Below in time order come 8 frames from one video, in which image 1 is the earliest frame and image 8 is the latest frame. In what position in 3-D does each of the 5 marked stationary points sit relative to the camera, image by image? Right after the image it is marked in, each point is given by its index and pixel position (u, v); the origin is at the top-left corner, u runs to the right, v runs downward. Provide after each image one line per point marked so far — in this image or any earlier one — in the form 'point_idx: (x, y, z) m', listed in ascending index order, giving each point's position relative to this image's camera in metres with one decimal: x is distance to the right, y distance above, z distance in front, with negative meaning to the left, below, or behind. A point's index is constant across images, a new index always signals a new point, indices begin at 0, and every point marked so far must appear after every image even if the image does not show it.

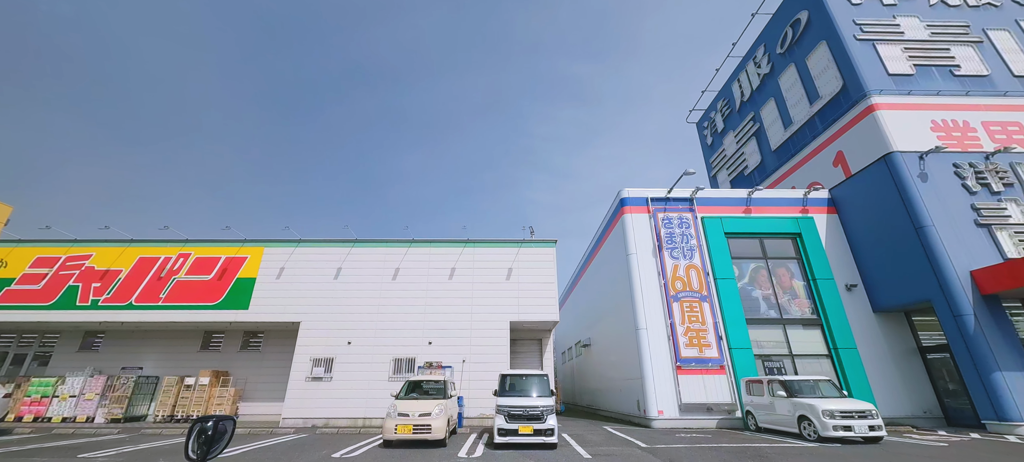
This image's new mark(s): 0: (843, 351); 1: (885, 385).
0: (+10.4, -3.8, +12.7) m
1: (+11.5, -4.8, +12.5) m
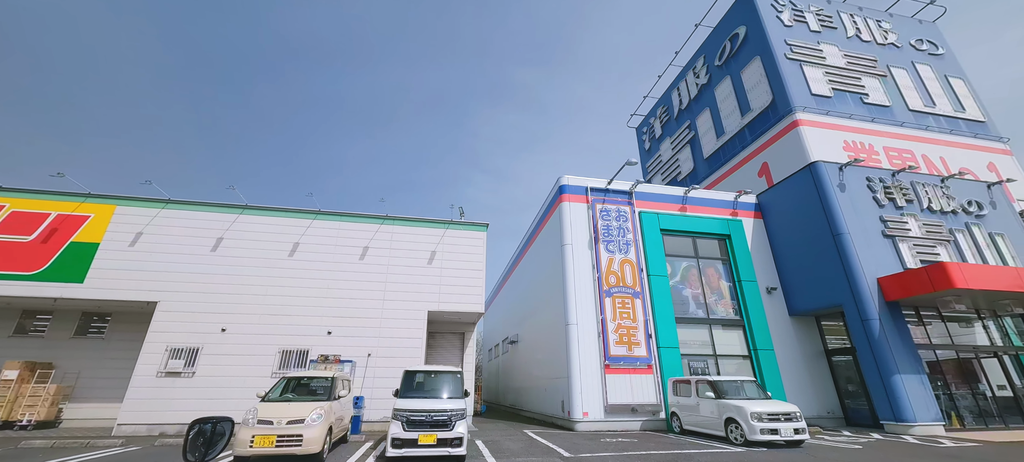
0: (+8.0, -3.9, +12.8) m
1: (+9.0, -5.0, +12.8) m
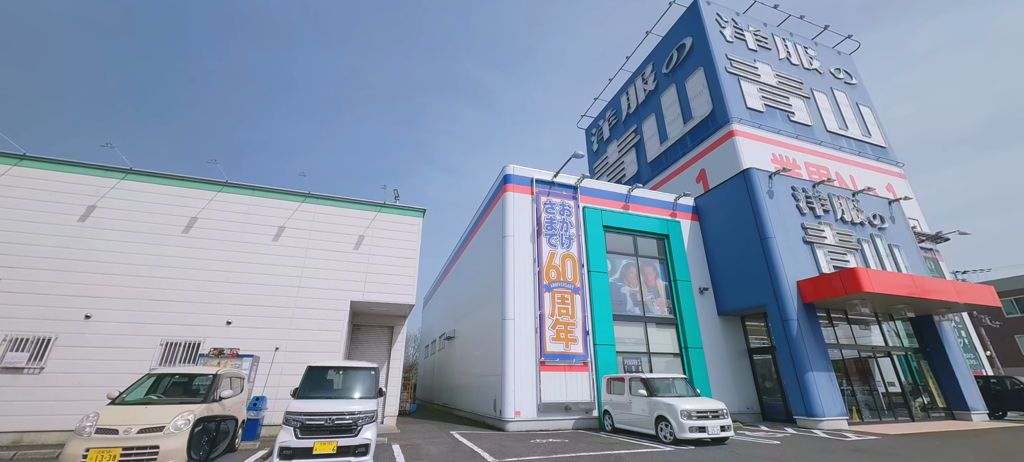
0: (+5.9, -3.9, +13.1) m
1: (+6.9, -5.1, +13.3) m
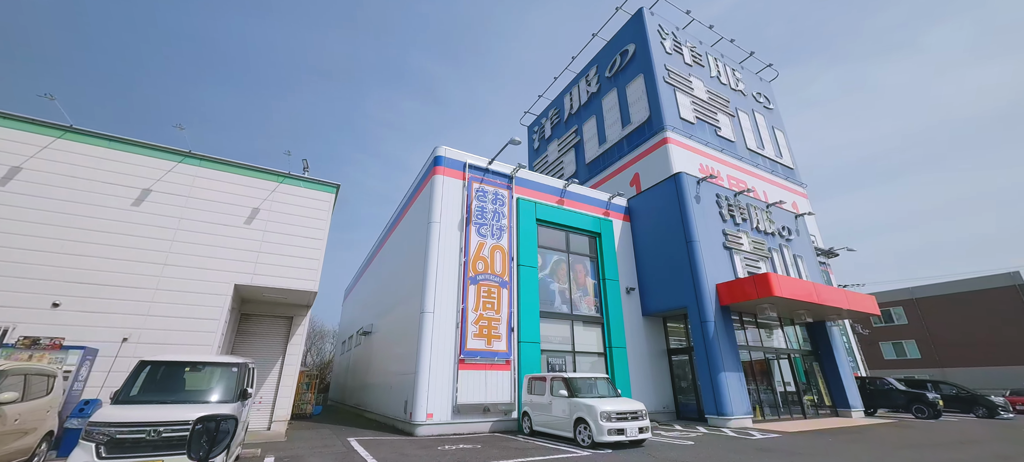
0: (+3.4, -3.9, +13.0) m
1: (+4.2, -5.1, +13.3) m
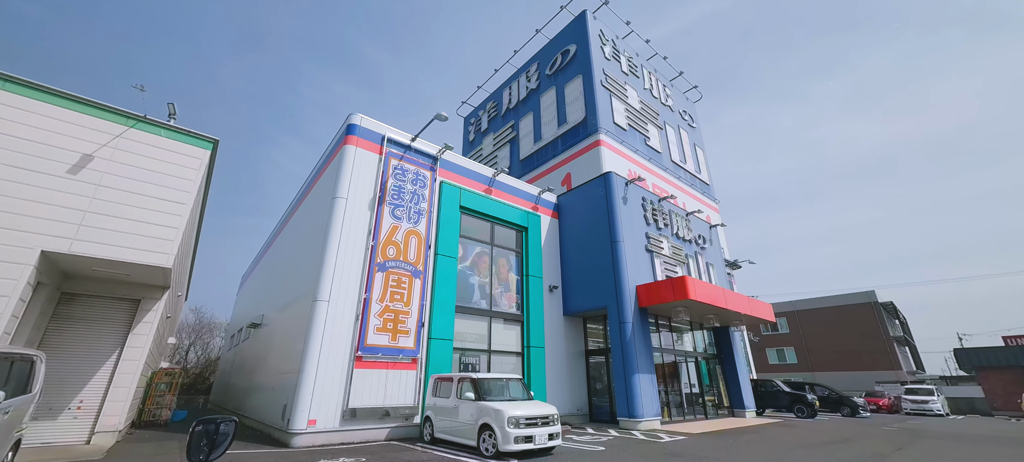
0: (+0.7, -3.7, +12.5) m
1: (+1.4, -4.9, +12.9) m
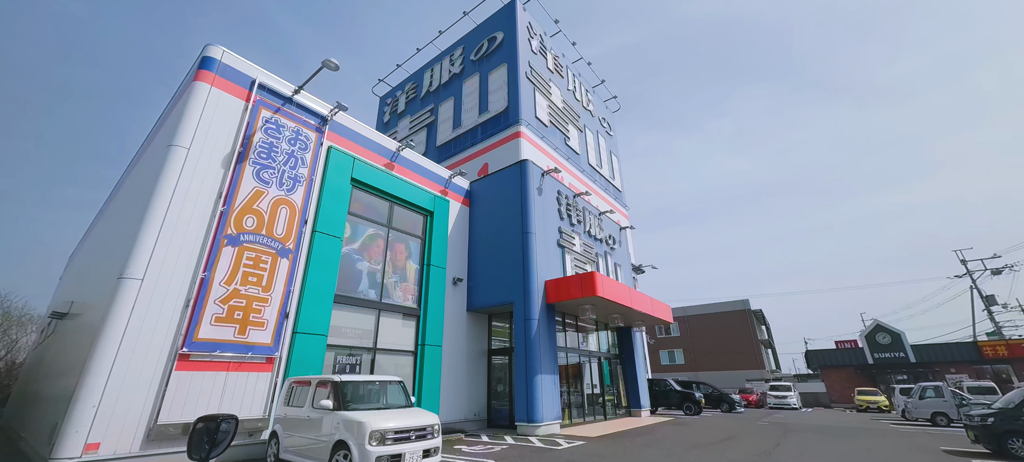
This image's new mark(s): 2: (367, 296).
0: (-2.3, -3.2, +11.1) m
1: (-1.7, -4.5, +11.6) m
2: (-3.7, -1.6, +10.3) m
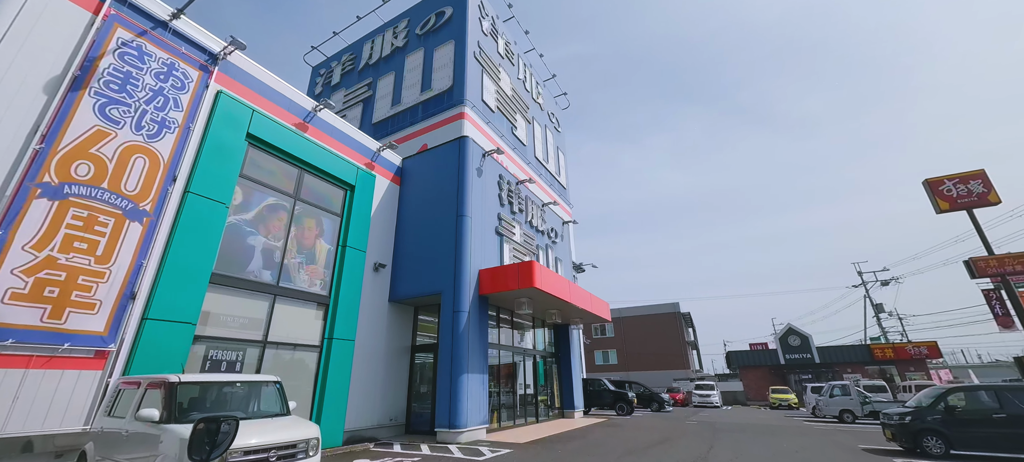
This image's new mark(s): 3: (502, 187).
0: (-4.1, -2.6, +9.4) m
1: (-3.7, -3.9, +10.1) m
2: (-5.3, -1.0, +8.5) m
3: (-0.3, +1.5, +13.7) m
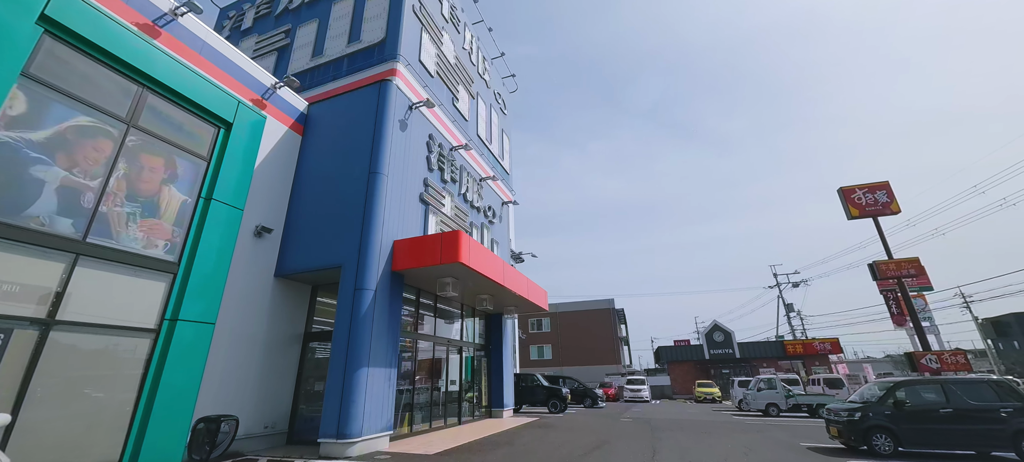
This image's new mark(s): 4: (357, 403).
0: (-5.6, -1.6, +7.0) m
1: (-5.4, -3.0, +7.6) m
2: (-6.6, 0.0, +5.8) m
3: (-2.3, +2.3, +11.6) m
4: (-2.8, -3.3, +7.7) m
